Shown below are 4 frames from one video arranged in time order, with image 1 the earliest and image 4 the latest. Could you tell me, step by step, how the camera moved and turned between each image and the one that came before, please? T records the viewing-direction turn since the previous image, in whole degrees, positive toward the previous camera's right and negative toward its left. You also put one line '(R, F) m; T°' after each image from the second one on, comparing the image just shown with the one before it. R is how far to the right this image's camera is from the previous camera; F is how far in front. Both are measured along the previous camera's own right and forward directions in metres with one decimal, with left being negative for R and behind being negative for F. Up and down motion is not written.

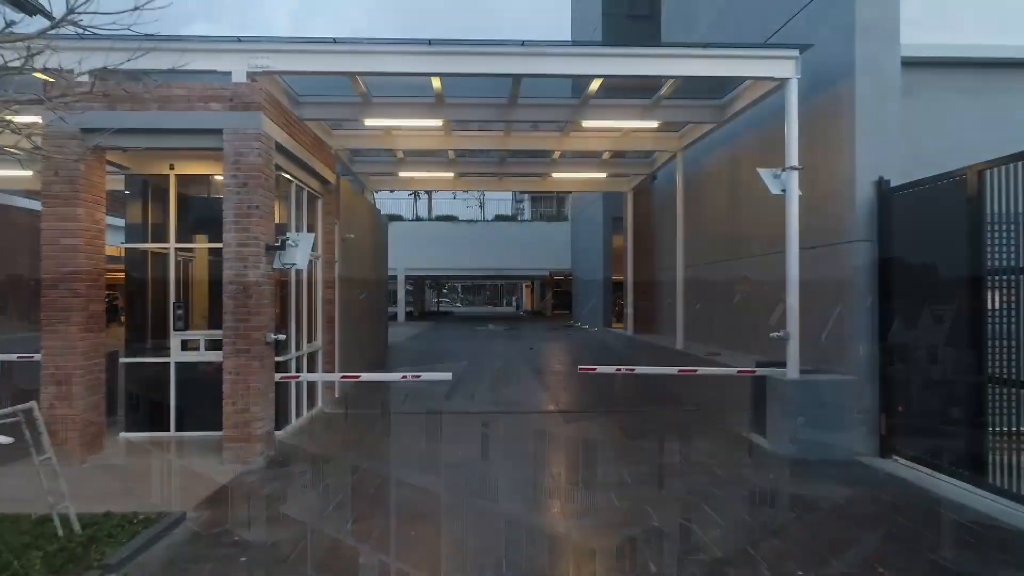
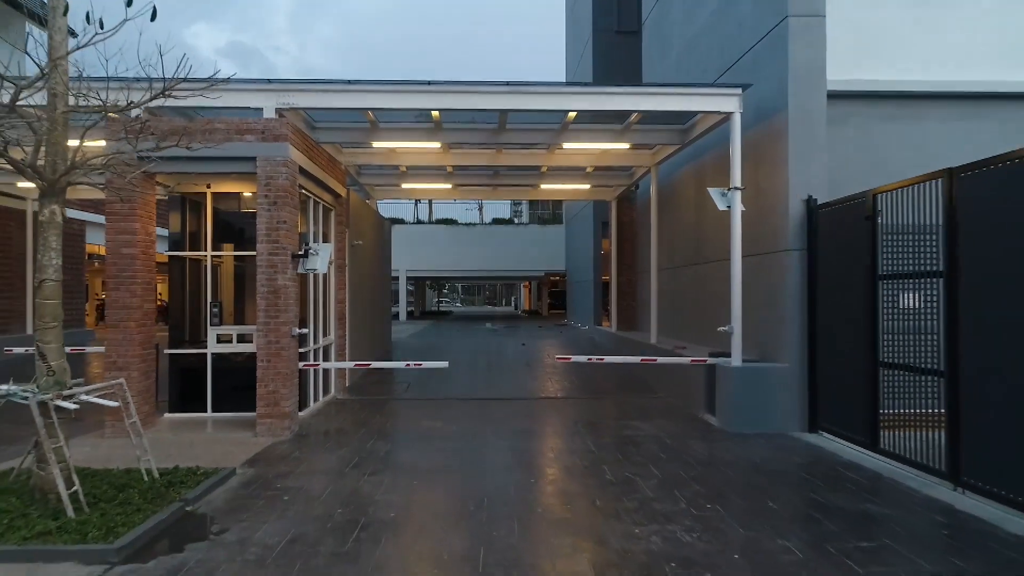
(+0.2, -1.5) m; 0°
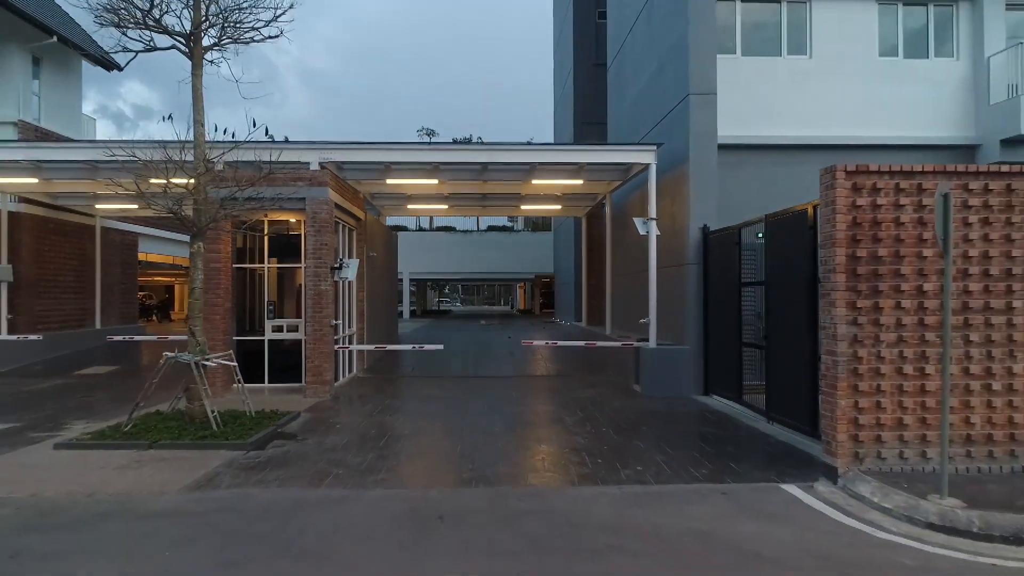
(+0.5, -3.6) m; 0°
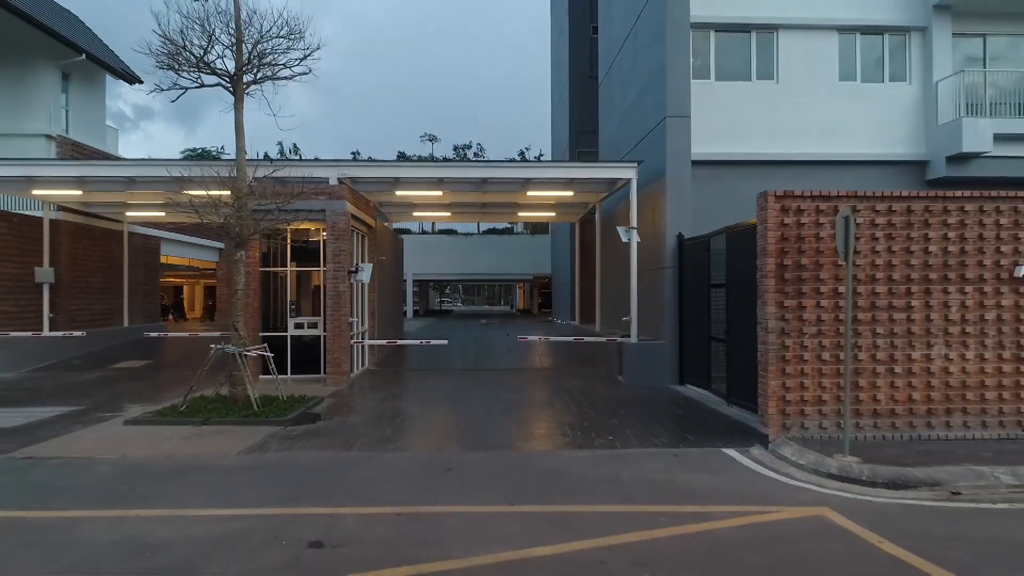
(+0.1, -1.6) m; 0°
